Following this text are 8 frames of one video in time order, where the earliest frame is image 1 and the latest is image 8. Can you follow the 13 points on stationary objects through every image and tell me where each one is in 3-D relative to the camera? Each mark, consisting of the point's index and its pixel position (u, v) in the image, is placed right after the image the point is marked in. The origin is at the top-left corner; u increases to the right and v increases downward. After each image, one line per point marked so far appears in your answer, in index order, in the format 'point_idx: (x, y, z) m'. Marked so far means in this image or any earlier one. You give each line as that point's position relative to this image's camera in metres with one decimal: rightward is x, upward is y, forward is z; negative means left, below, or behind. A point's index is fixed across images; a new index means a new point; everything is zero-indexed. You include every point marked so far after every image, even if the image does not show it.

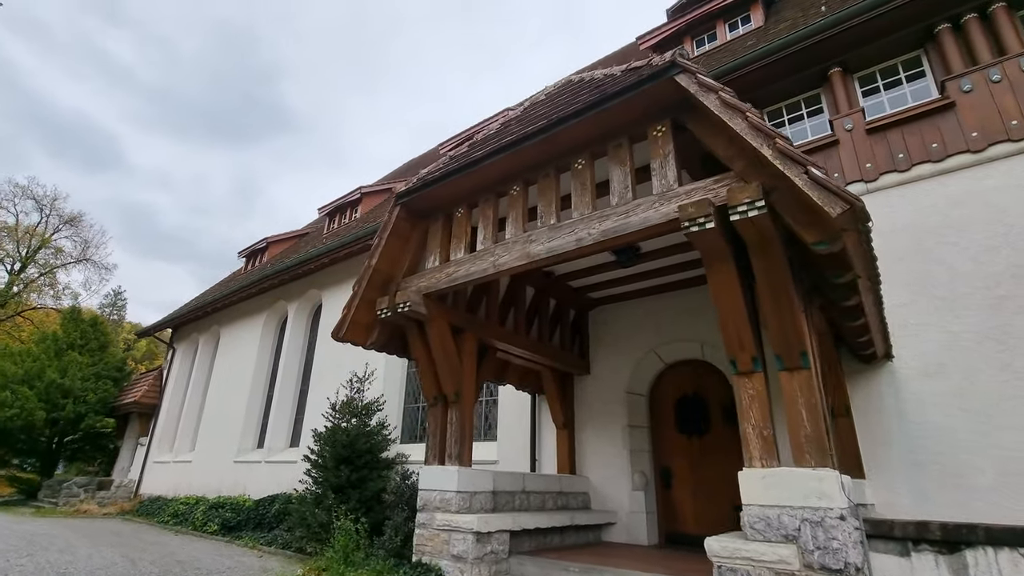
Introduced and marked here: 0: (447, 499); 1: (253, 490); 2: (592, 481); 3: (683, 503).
0: (-0.5, -1.8, +4.1) m
1: (-5.5, -4.3, +10.3) m
2: (+1.0, -2.3, +5.9) m
3: (+1.9, -2.4, +5.4) m
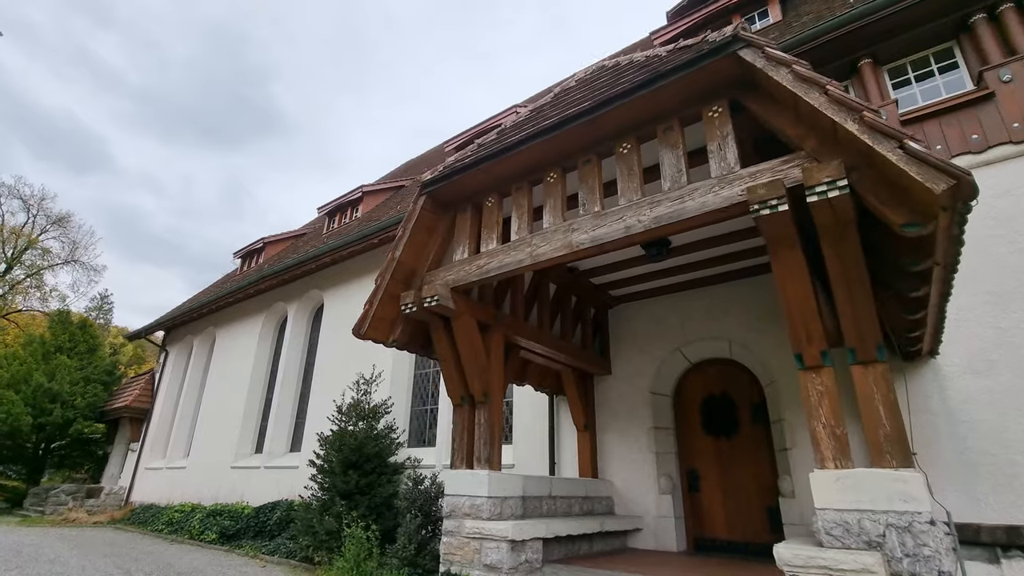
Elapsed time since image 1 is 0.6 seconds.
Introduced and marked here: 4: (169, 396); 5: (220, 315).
0: (-0.3, -1.7, +3.8) m
1: (-5.3, -4.3, +10.0) m
2: (+1.2, -2.3, +5.6) m
3: (+2.1, -2.3, +5.2) m
4: (-10.3, -3.3, +14.8) m
5: (-8.2, -0.7, +13.7) m
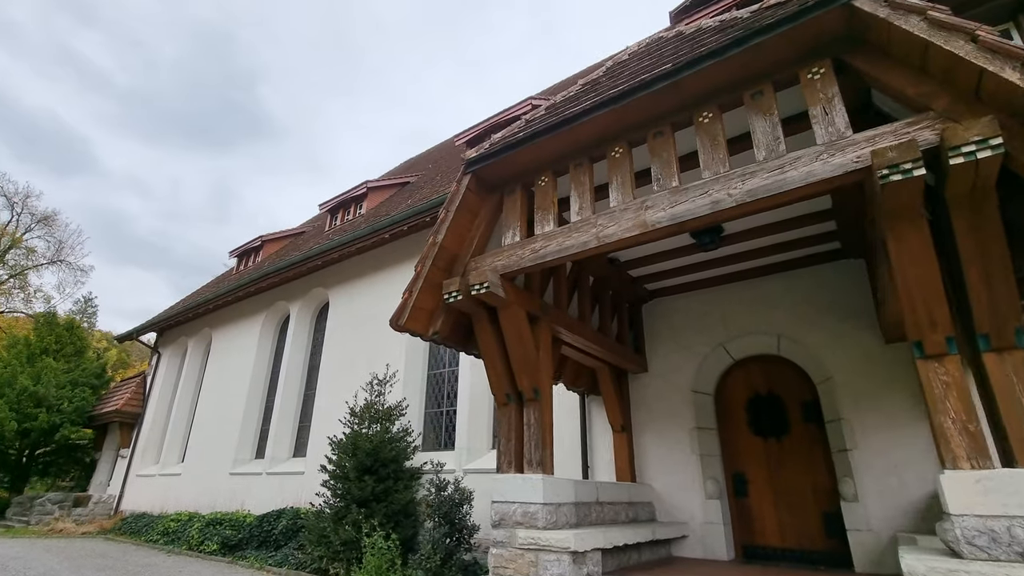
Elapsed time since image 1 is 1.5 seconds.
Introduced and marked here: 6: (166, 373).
0: (+0.1, -1.6, +3.5) m
1: (-5.0, -4.2, +9.5) m
2: (+1.6, -2.2, +5.3) m
3: (+2.5, -2.3, +4.9) m
4: (-10.1, -3.3, +14.2) m
5: (-8.0, -0.7, +13.2) m
6: (-10.2, -2.5, +14.6) m
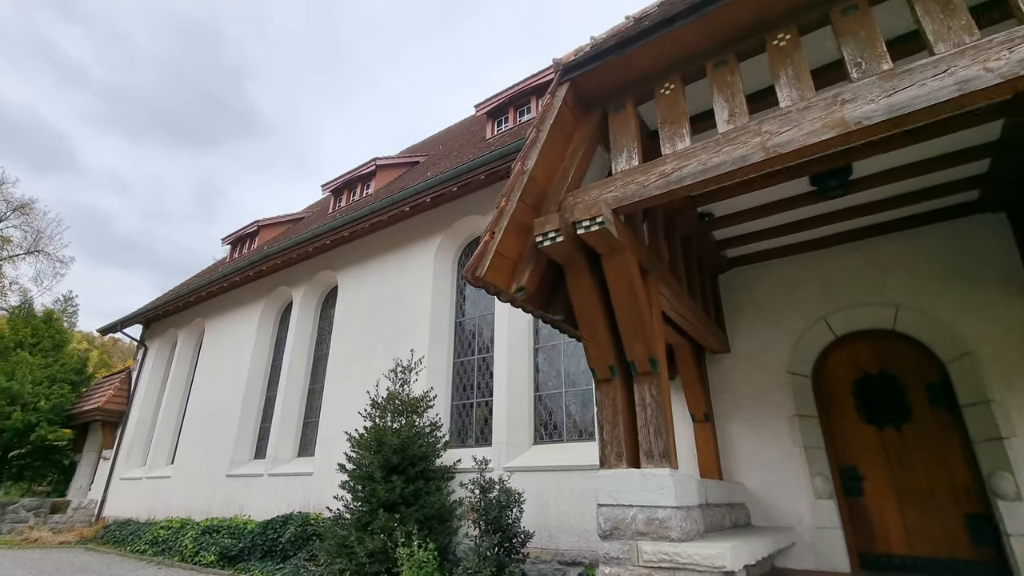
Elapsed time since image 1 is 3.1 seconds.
0: (+0.8, -1.3, +2.6) m
1: (-4.5, -3.9, +8.6) m
2: (+2.2, -1.8, +4.5) m
3: (+3.1, -1.9, +4.2) m
4: (-9.7, -2.9, +13.2) m
5: (-7.5, -0.4, +12.2) m
6: (-9.8, -2.2, +13.5) m
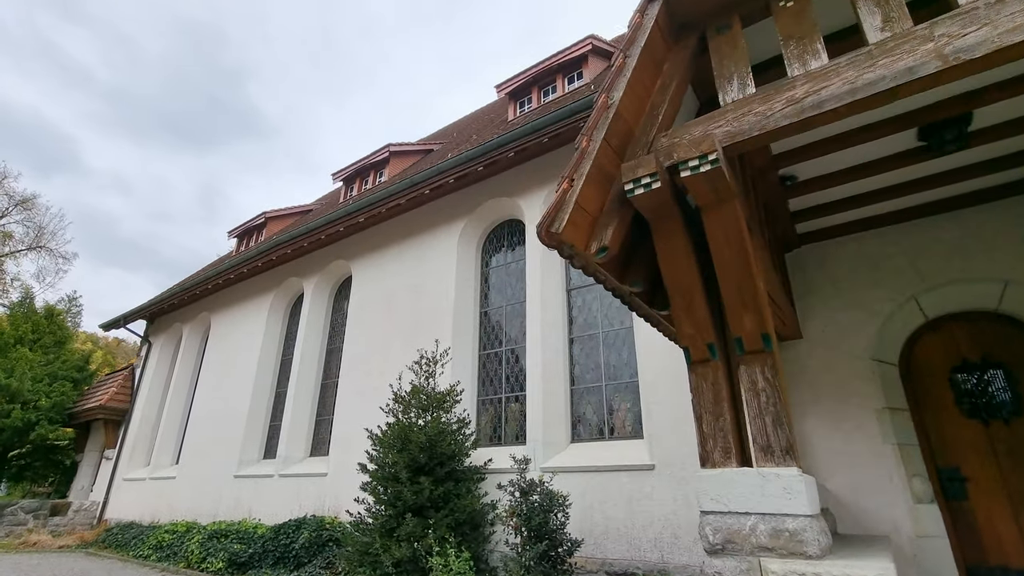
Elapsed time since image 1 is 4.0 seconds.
0: (+1.2, -1.1, +2.1) m
1: (-4.1, -3.7, +8.1) m
2: (+2.6, -1.6, +4.0) m
3: (+3.5, -1.7, +3.6) m
4: (-9.2, -2.8, +12.7) m
5: (-7.1, -0.2, +11.7) m
6: (-9.4, -2.0, +13.0) m
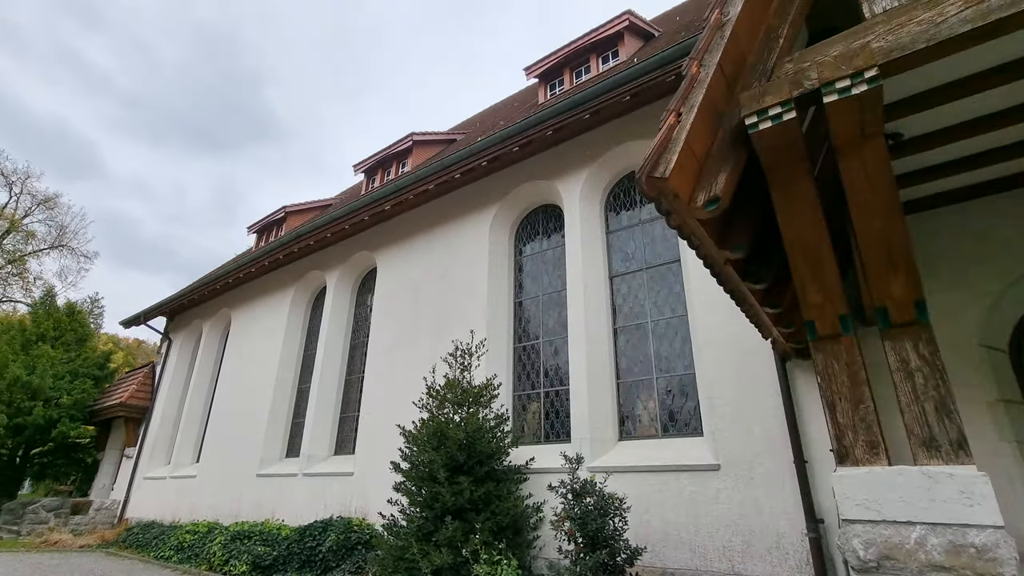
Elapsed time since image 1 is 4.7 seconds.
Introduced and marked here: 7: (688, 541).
0: (+1.6, -0.9, +1.7) m
1: (-3.6, -3.6, +7.7) m
2: (+3.0, -1.5, +3.5) m
3: (+3.9, -1.5, +3.1) m
4: (-8.6, -2.6, +12.5) m
5: (-6.5, -0.1, +11.5) m
6: (-8.7, -1.9, +12.8) m
7: (+1.5, -2.2, +4.3) m
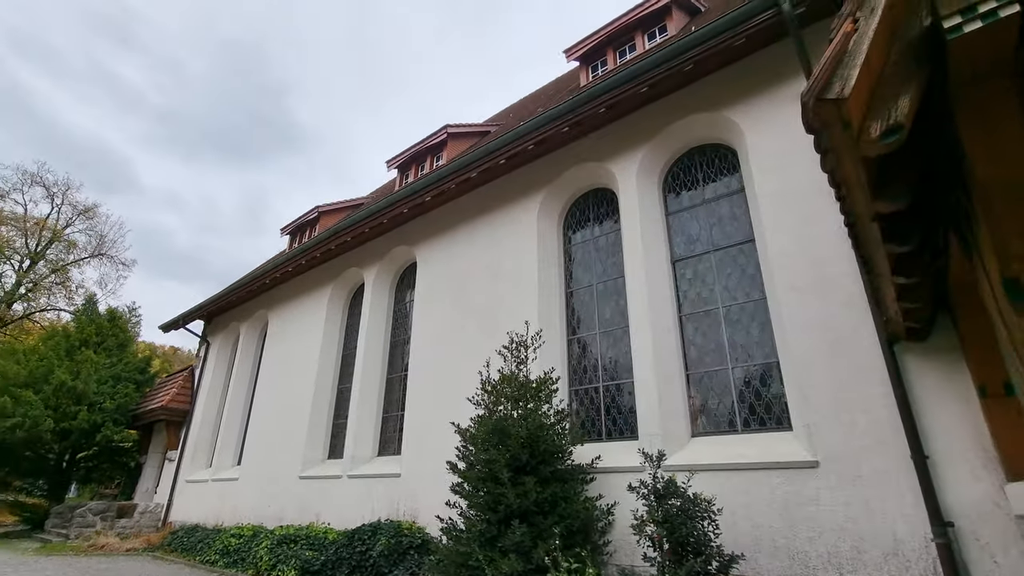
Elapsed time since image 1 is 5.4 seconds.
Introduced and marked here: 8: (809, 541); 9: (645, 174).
0: (+2.0, -0.7, +1.2) m
1: (-2.8, -3.5, +7.5) m
2: (+3.6, -1.3, +3.0) m
3: (+4.5, -1.3, +2.6) m
4: (-7.6, -2.7, +12.5) m
5: (-5.6, -0.1, +11.4) m
6: (-7.7, -2.0, +12.8) m
7: (+2.1, -2.0, +3.9) m
8: (+2.3, -1.9, +3.8) m
9: (+1.6, +1.4, +5.9) m
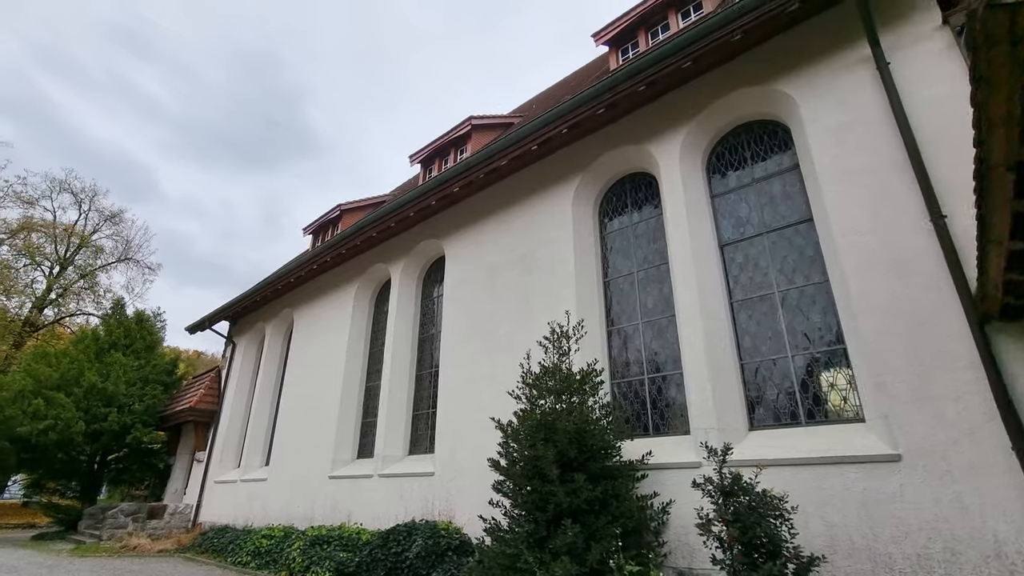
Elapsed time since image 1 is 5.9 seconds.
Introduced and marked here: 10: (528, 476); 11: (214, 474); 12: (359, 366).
0: (+2.3, -0.5, +0.9) m
1: (-2.2, -3.4, +7.3) m
2: (+3.9, -1.1, +2.6) m
3: (+4.8, -1.1, +2.2) m
4: (-6.9, -2.7, +12.5) m
5: (-5.0, -0.1, +11.3) m
6: (-7.0, -2.0, +12.8) m
7: (+2.5, -1.9, +3.5) m
8: (+2.7, -1.8, +3.4) m
9: (+2.0, +1.5, +5.6) m
10: (+0.2, -1.6, +4.3) m
11: (-7.0, -4.4, +11.6) m
12: (-2.9, -1.5, +9.2) m
